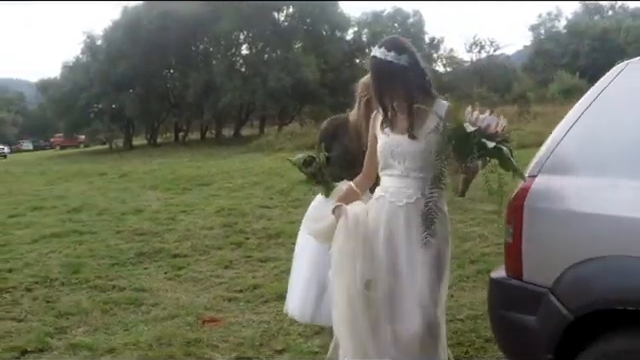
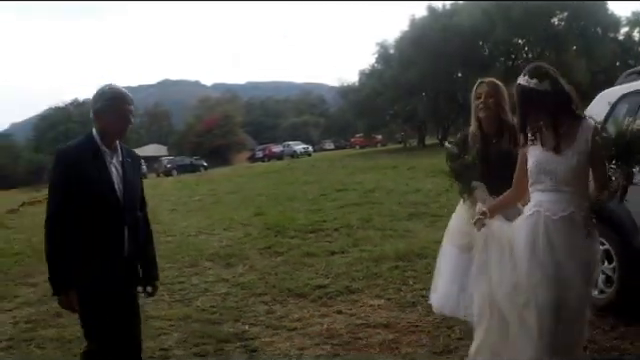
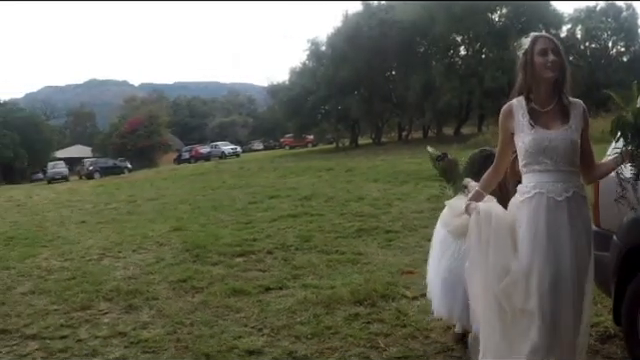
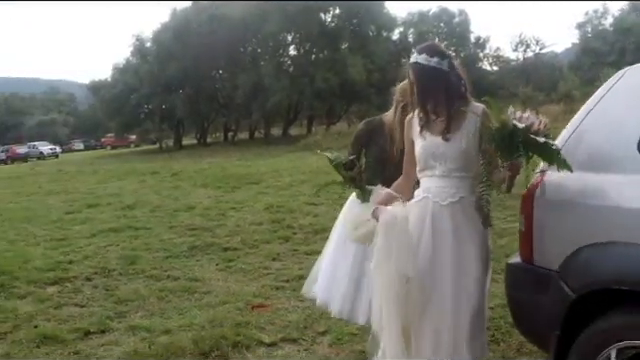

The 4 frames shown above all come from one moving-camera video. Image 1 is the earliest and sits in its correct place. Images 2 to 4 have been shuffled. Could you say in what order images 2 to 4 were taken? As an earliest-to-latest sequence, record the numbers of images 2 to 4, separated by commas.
4, 3, 2
